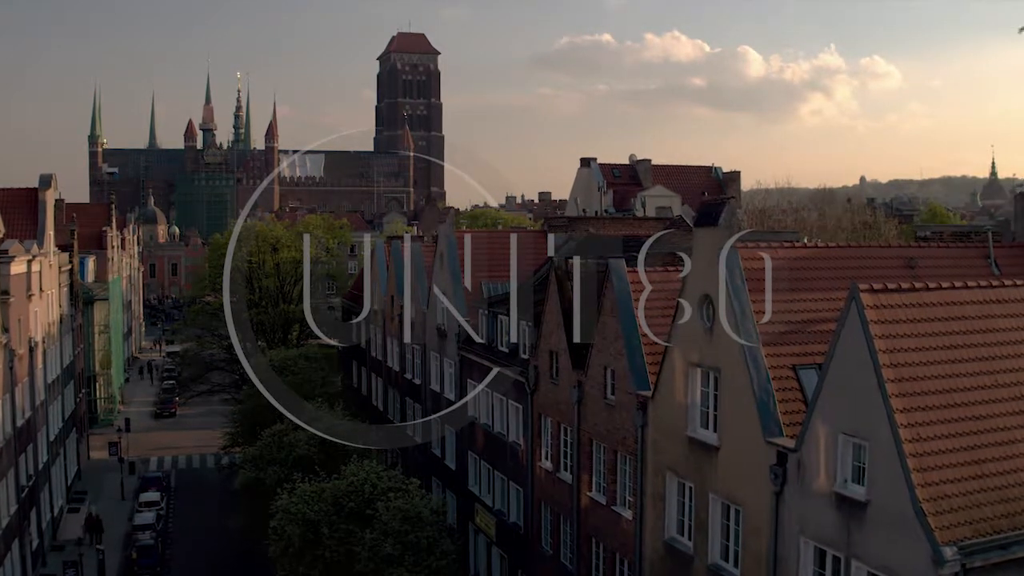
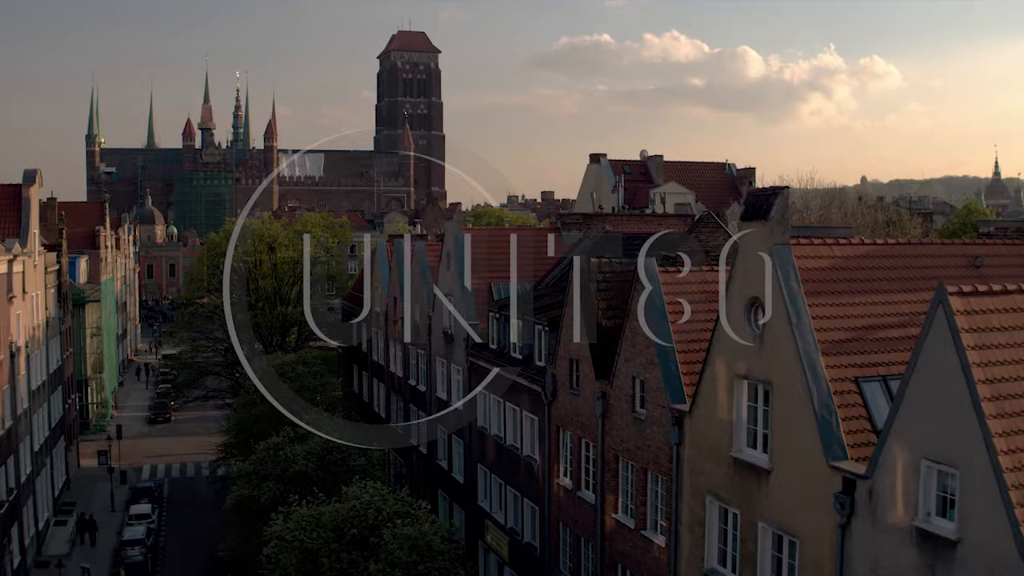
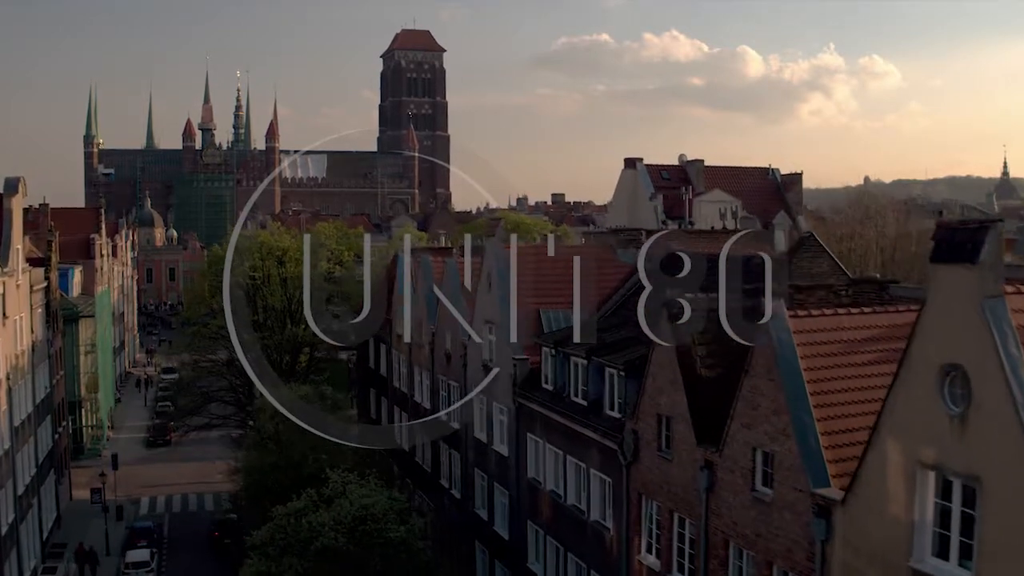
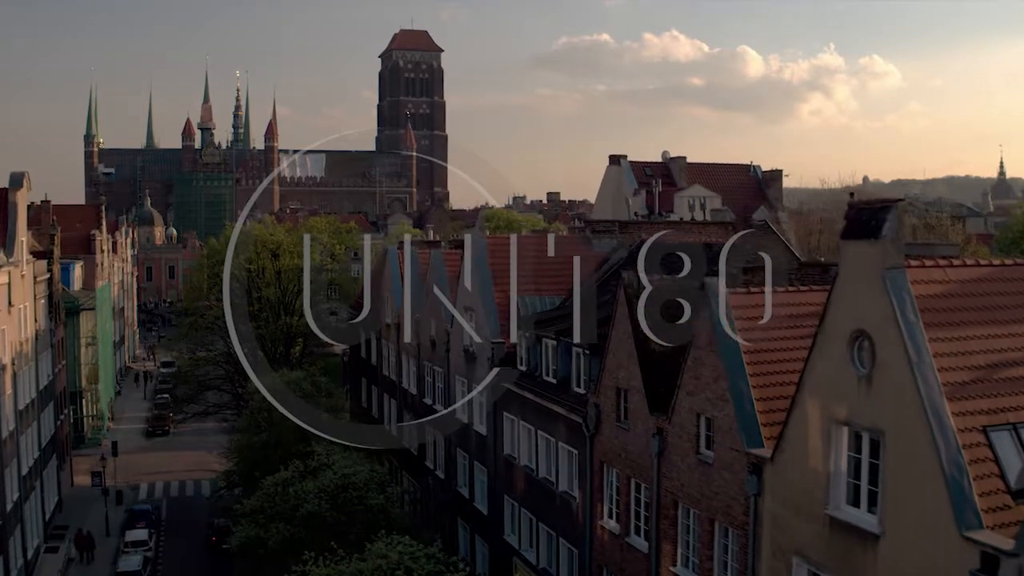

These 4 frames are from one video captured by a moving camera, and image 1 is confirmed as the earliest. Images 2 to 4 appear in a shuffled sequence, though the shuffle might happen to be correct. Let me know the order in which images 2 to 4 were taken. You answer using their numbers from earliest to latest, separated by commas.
2, 4, 3
